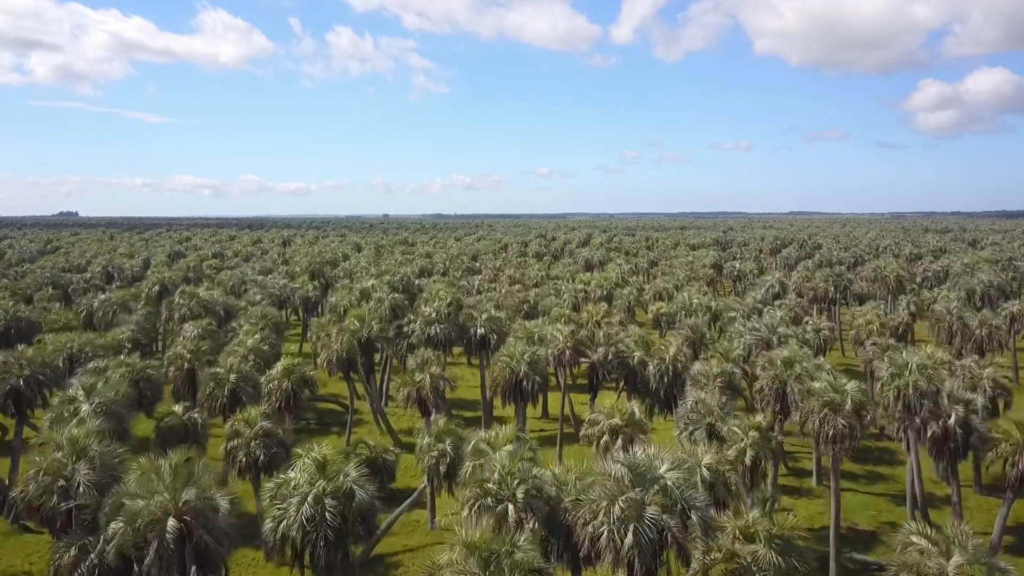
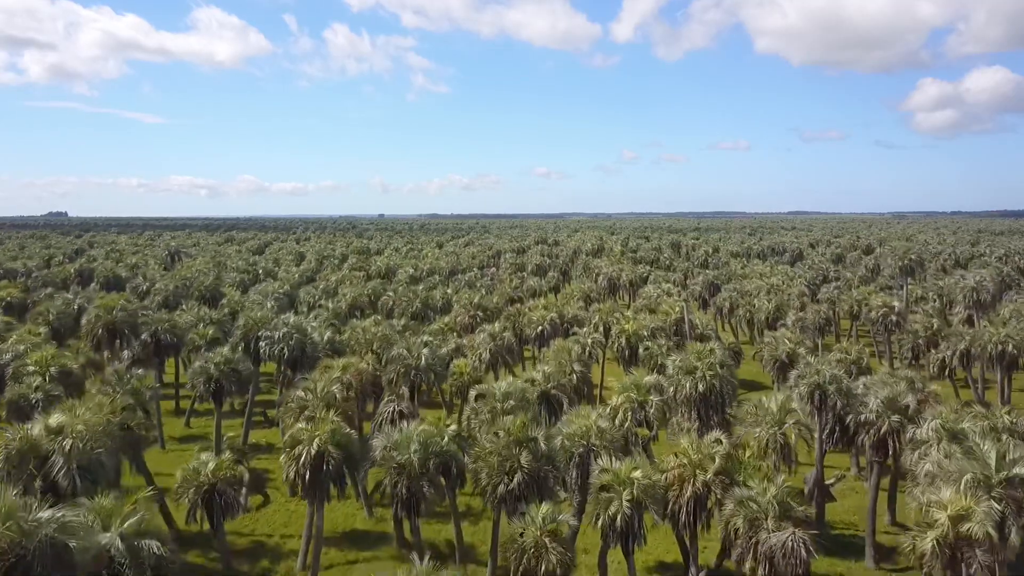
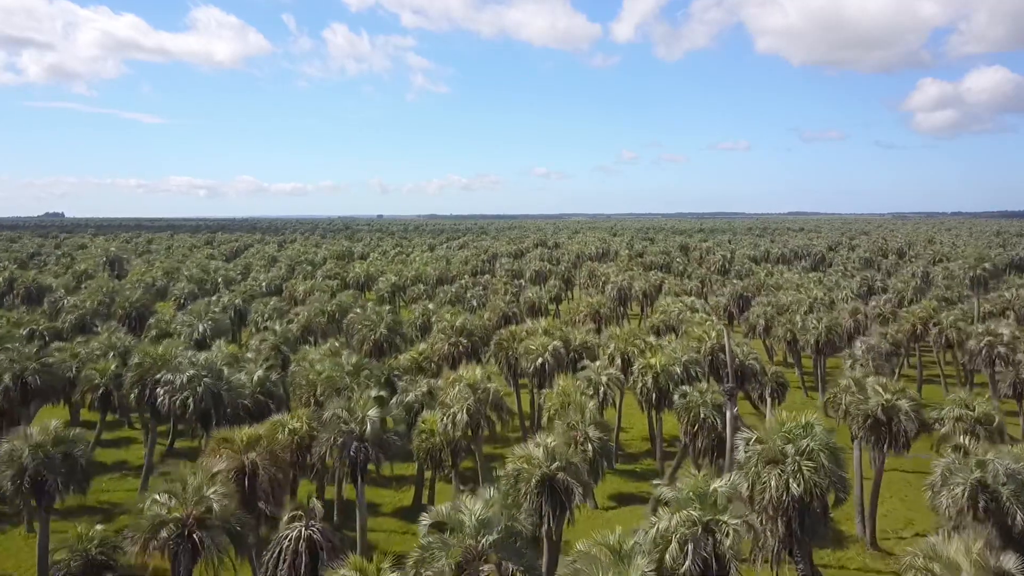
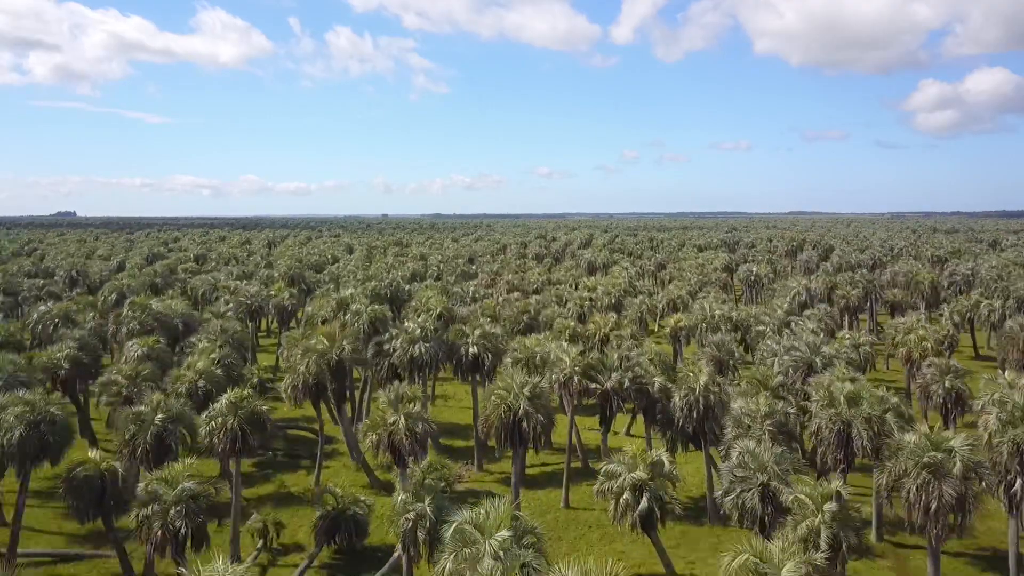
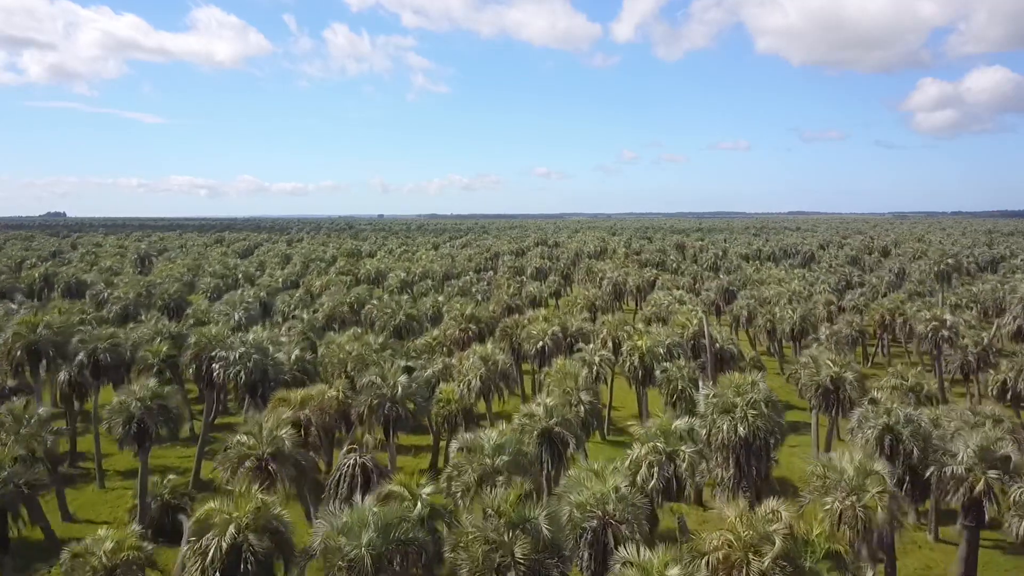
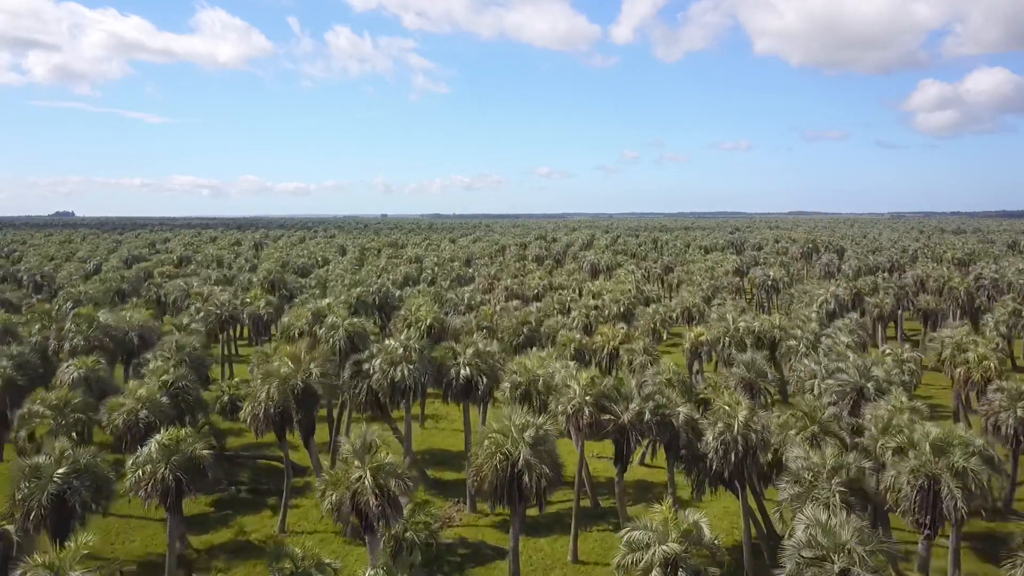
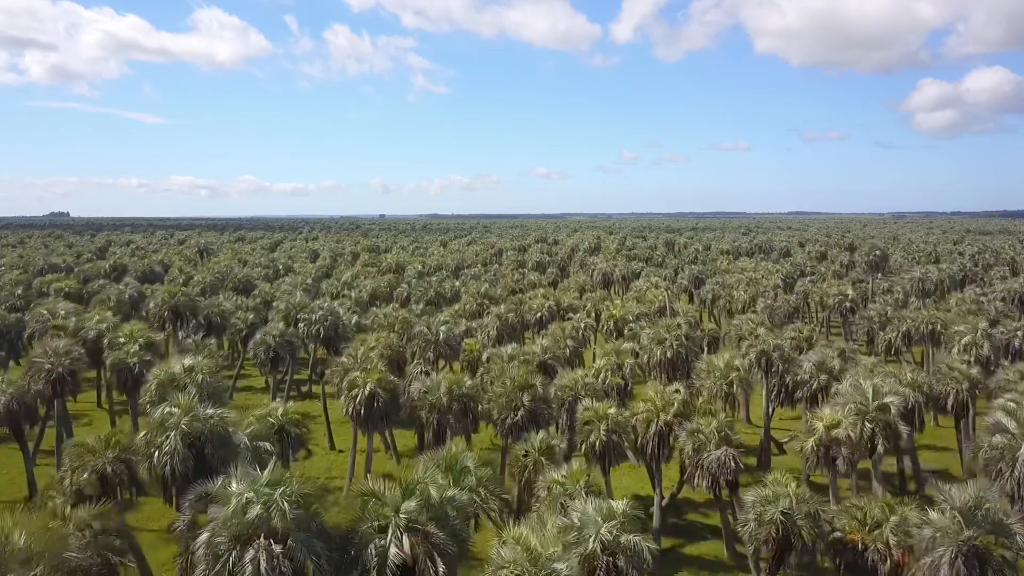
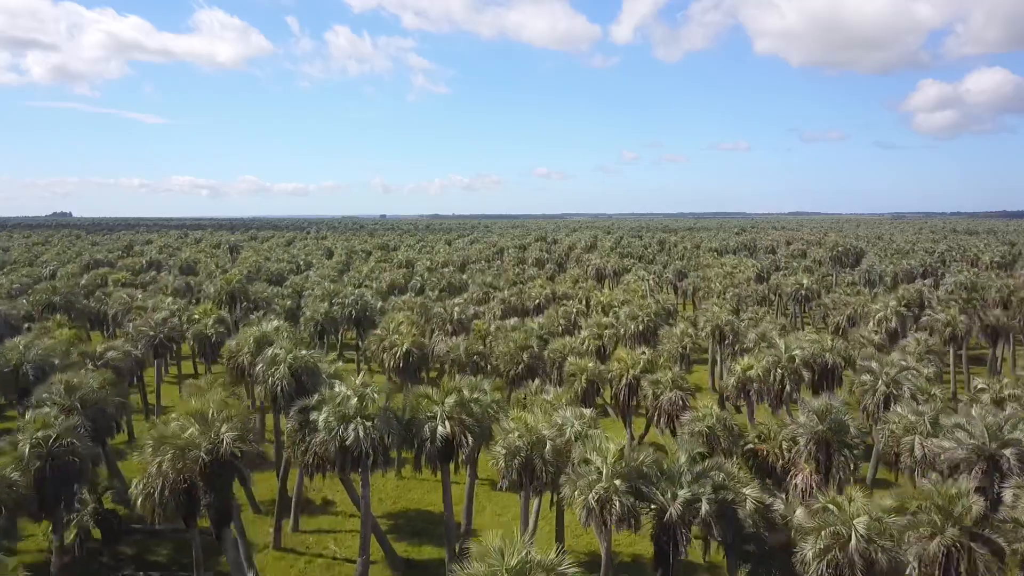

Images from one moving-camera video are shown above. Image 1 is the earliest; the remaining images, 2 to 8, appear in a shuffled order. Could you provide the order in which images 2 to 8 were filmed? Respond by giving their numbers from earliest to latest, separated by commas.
4, 6, 8, 7, 2, 5, 3
